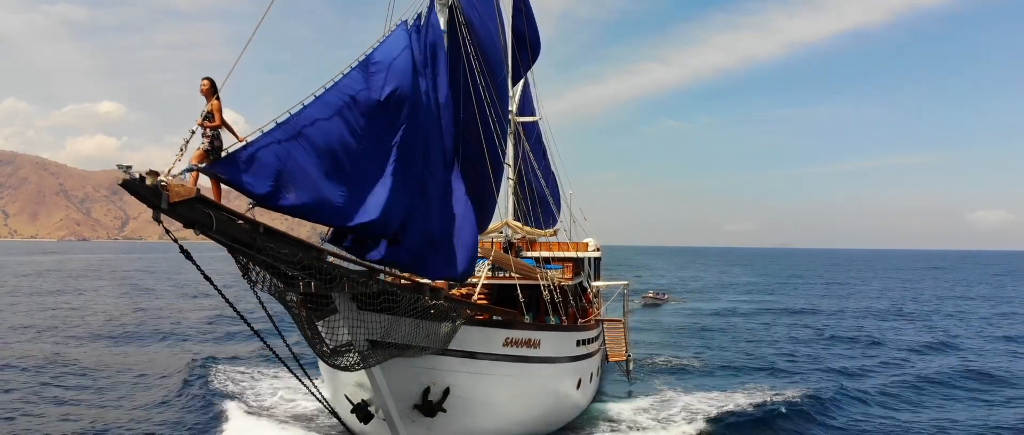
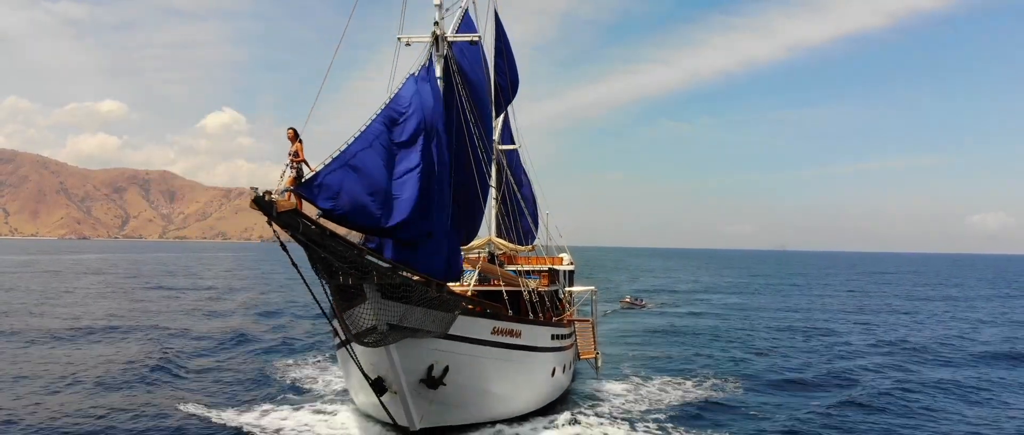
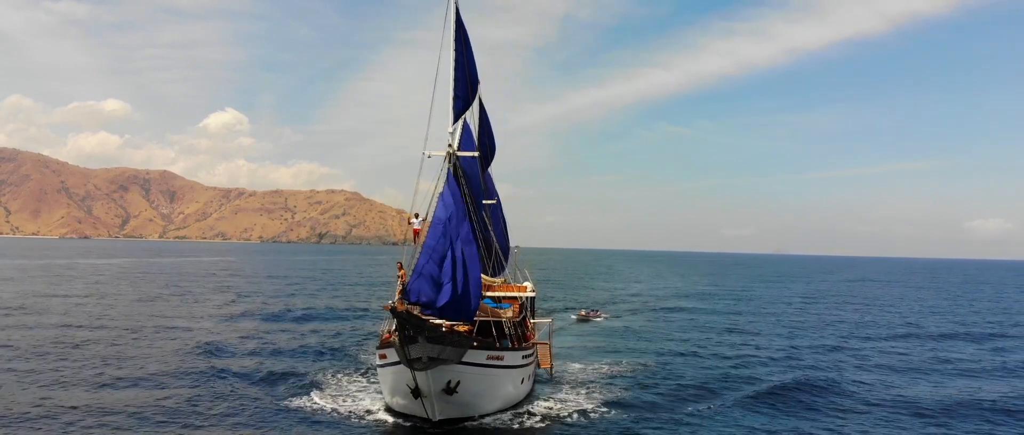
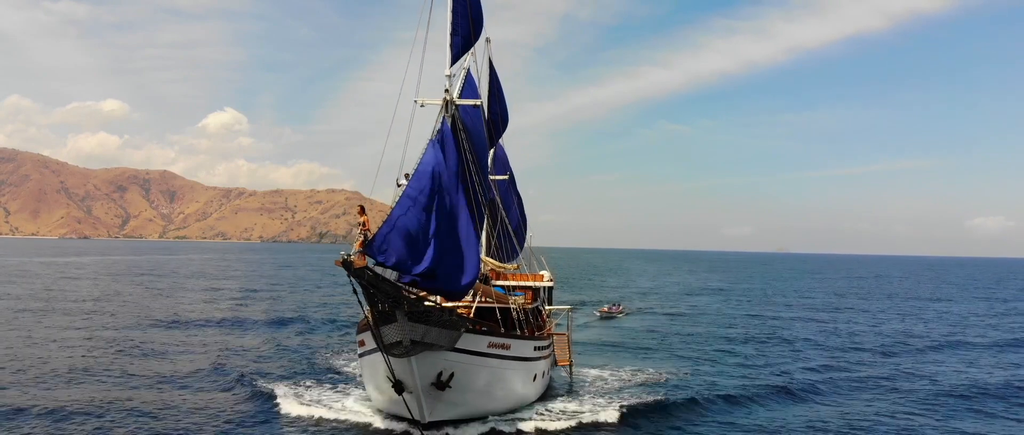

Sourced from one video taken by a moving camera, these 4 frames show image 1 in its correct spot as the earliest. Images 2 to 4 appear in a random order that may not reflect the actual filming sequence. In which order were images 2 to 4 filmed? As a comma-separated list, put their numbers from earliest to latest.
2, 4, 3
